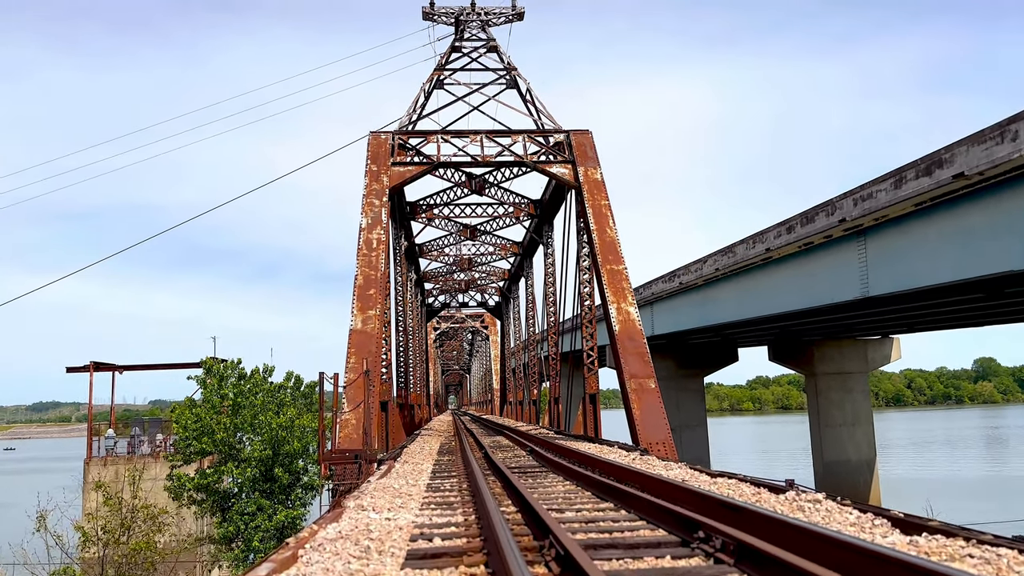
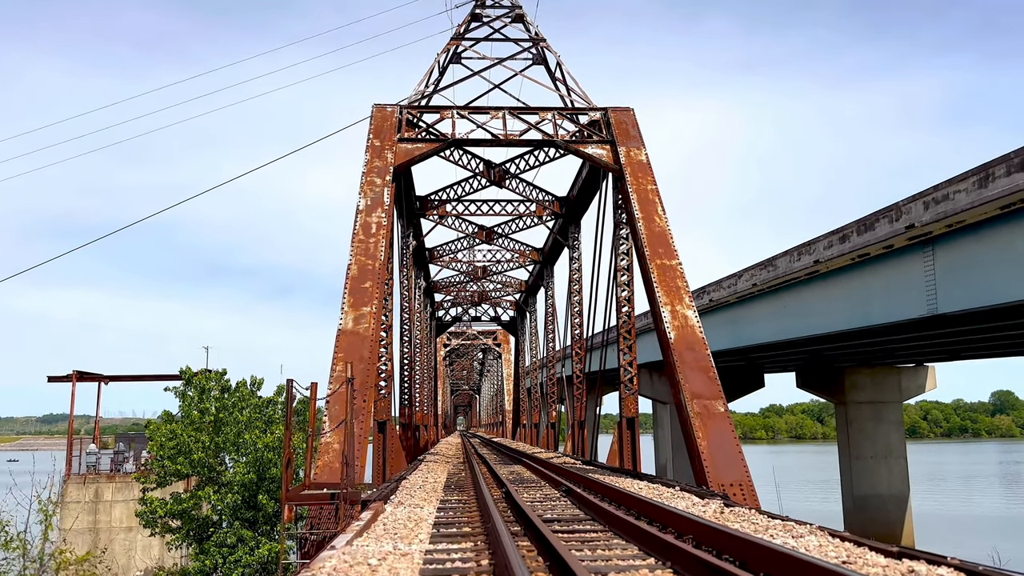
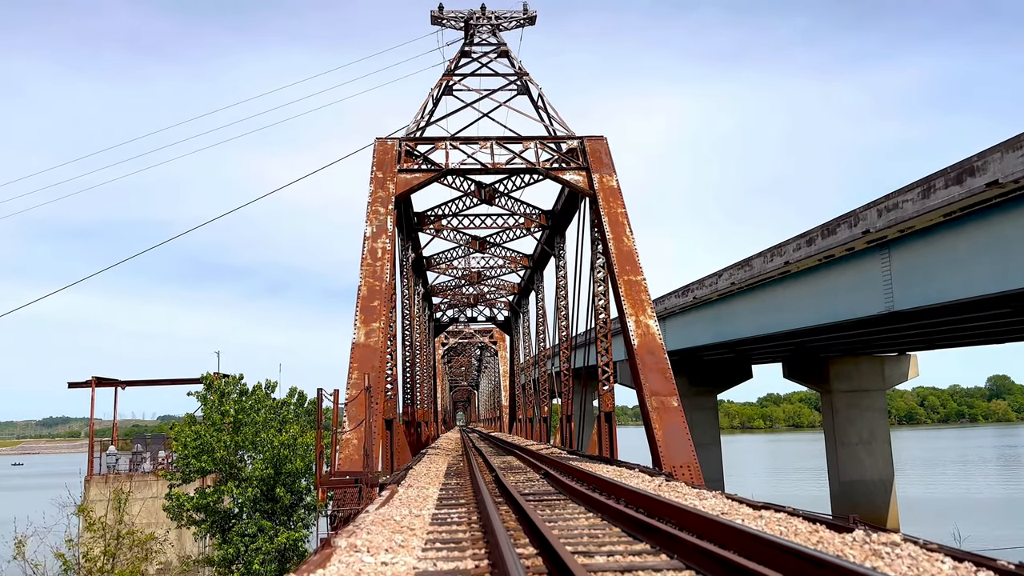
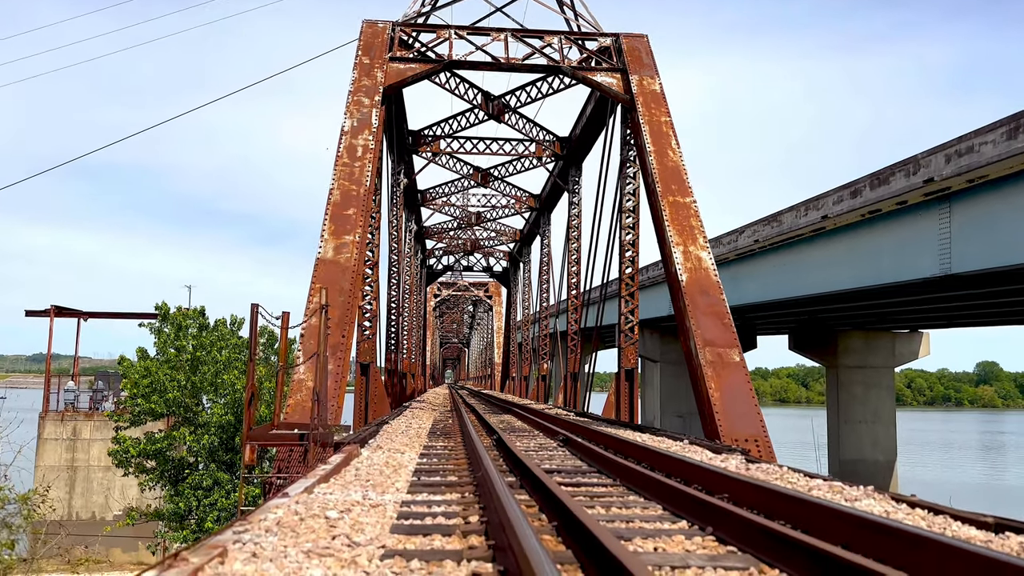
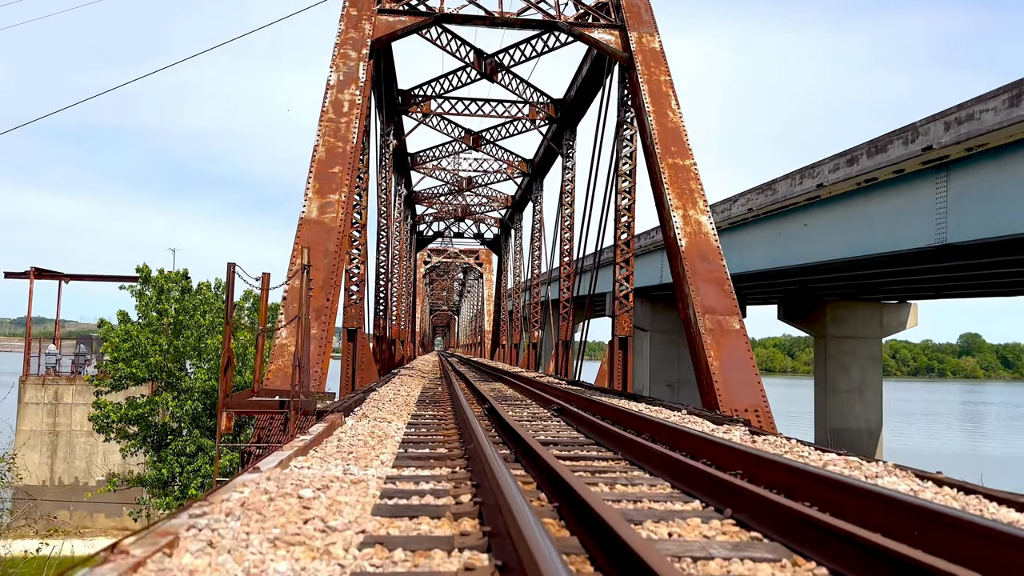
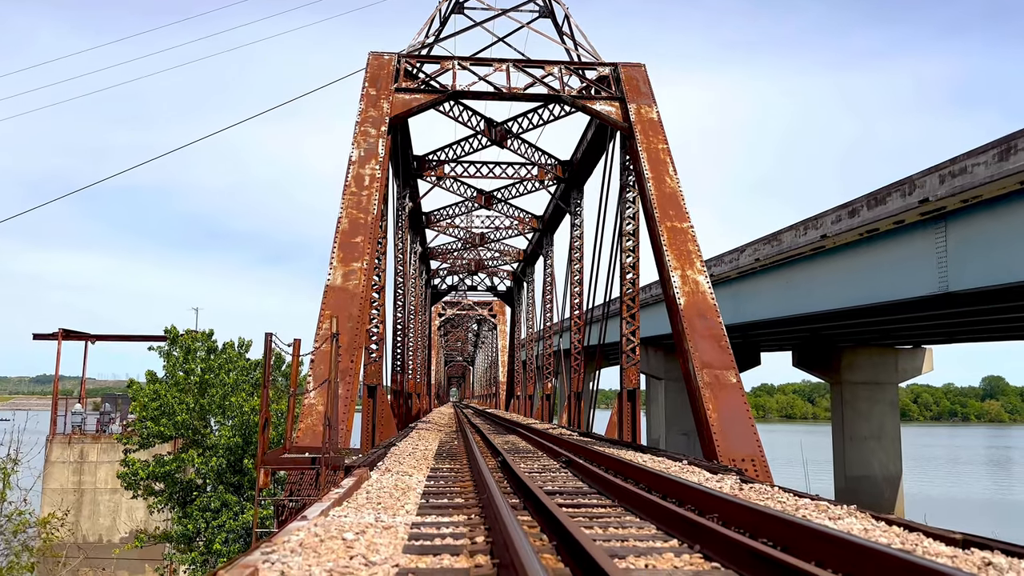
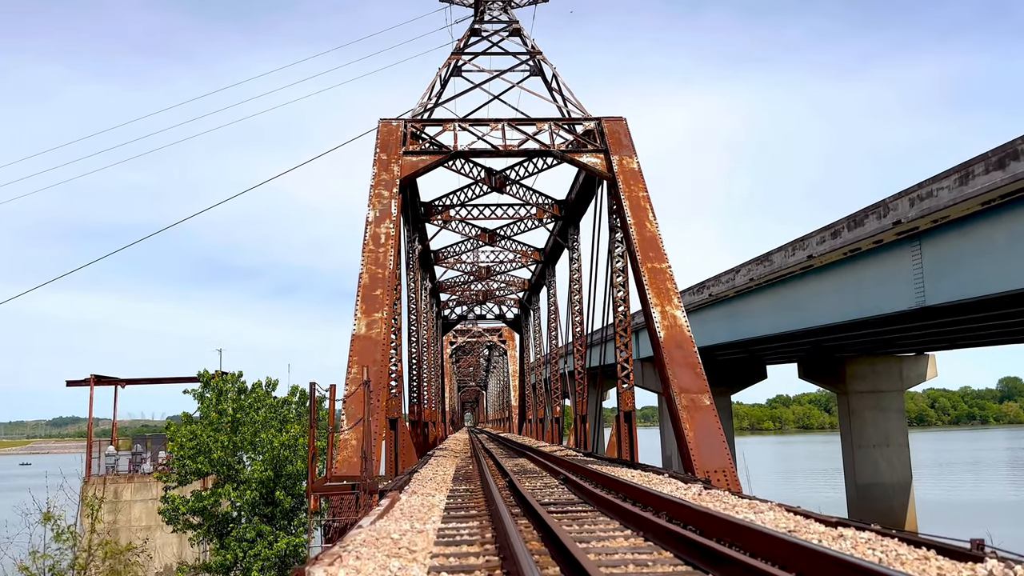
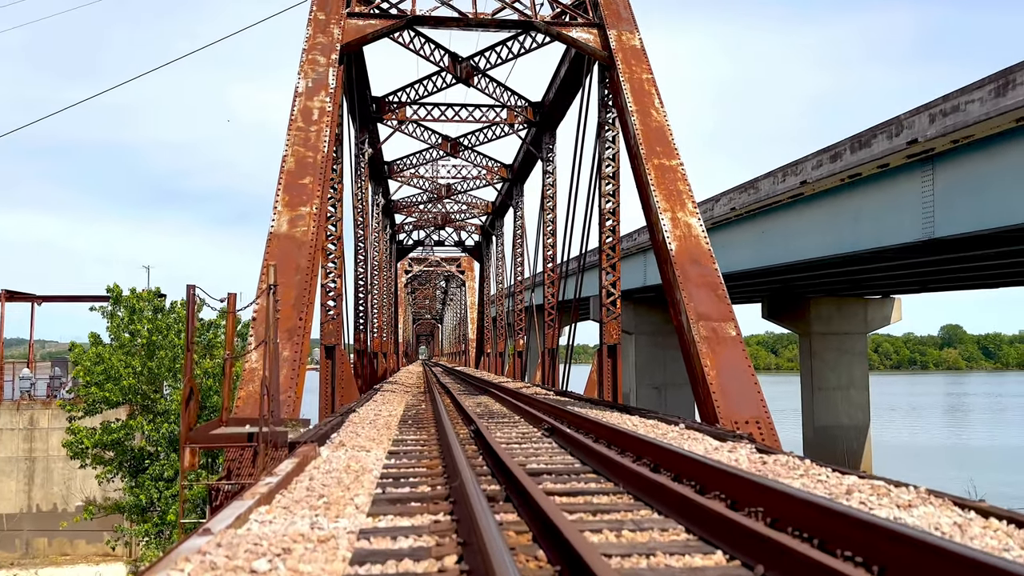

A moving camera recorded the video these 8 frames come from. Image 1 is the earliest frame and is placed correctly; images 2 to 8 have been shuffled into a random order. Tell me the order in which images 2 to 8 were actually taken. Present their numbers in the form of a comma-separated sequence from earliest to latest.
3, 7, 2, 6, 4, 5, 8
